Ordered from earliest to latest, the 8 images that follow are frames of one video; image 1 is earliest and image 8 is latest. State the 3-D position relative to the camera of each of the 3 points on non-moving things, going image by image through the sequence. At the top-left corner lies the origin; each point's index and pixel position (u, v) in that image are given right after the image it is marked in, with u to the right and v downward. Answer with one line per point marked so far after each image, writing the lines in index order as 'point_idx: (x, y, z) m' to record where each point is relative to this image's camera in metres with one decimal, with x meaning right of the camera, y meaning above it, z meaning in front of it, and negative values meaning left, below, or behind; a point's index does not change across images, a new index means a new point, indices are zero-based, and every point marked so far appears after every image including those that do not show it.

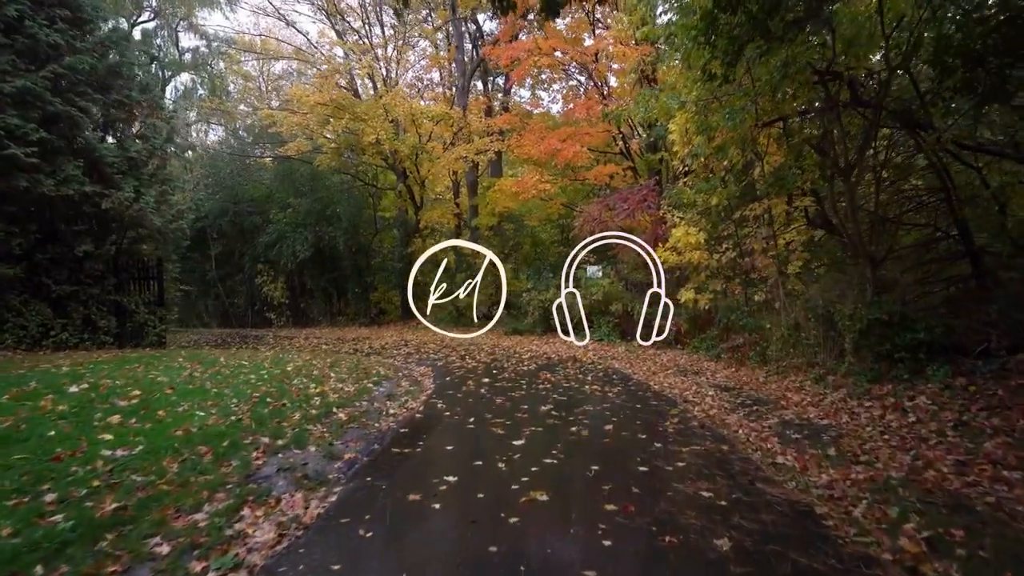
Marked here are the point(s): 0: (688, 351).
0: (+5.0, -1.8, +15.0) m
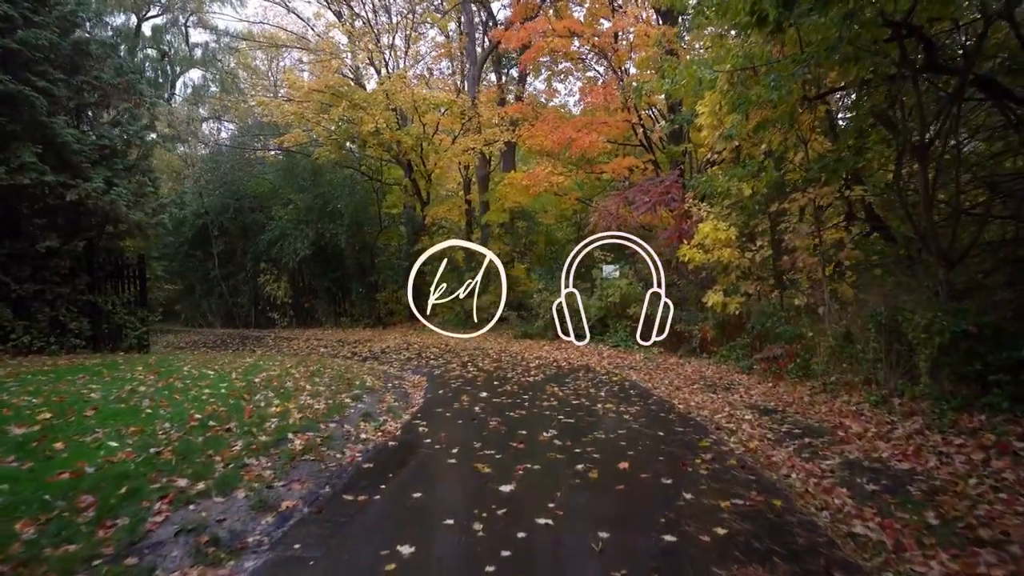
0: (+5.1, -1.8, +13.5) m
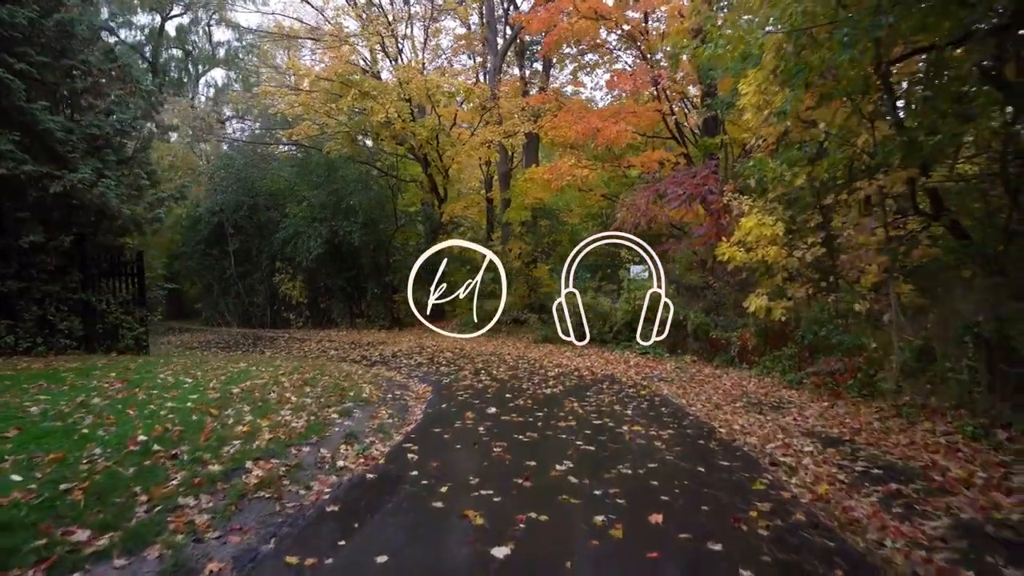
0: (+5.5, -1.9, +12.0) m
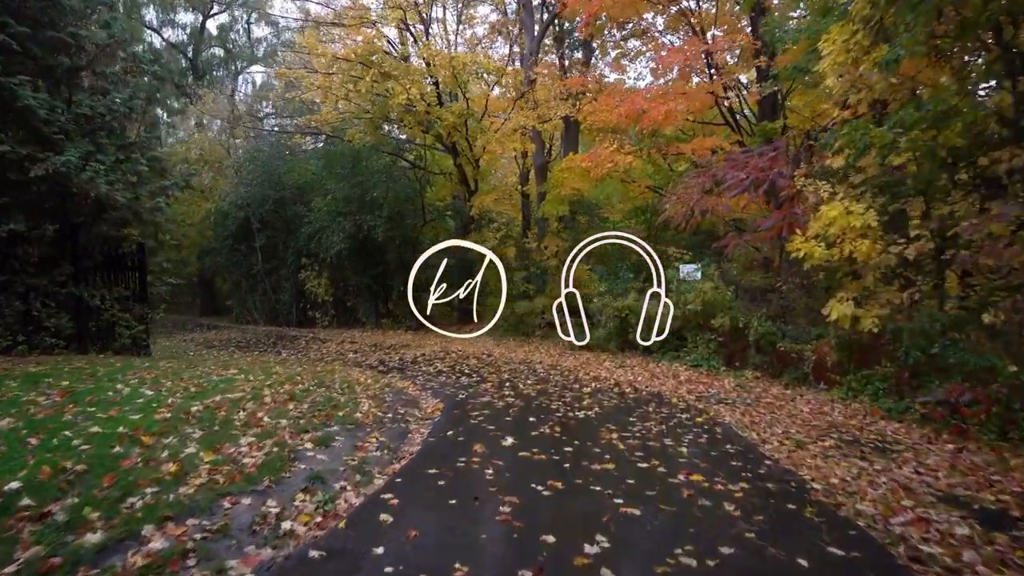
0: (+6.0, -2.0, +9.8) m
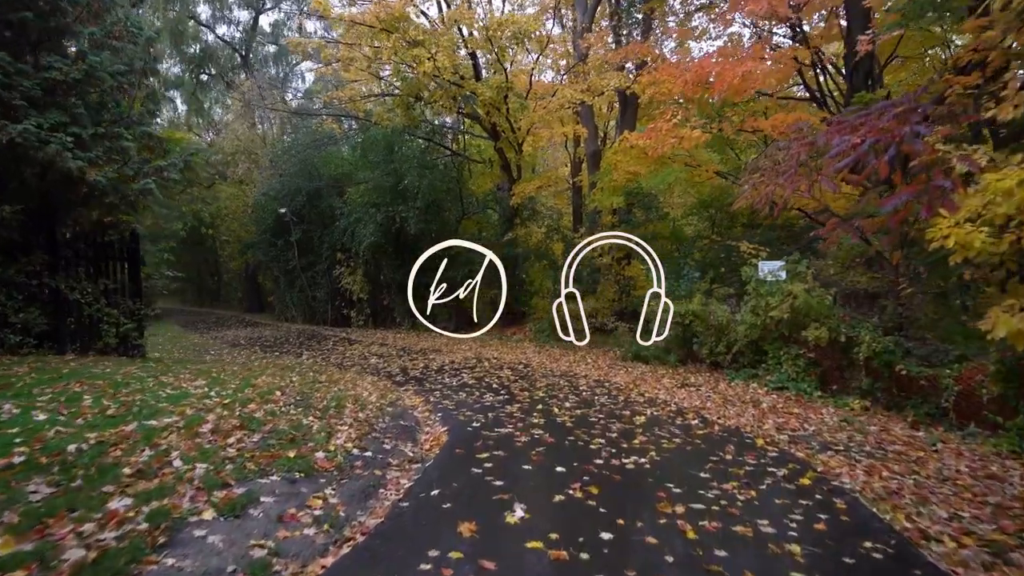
0: (+6.4, -2.0, +6.9) m
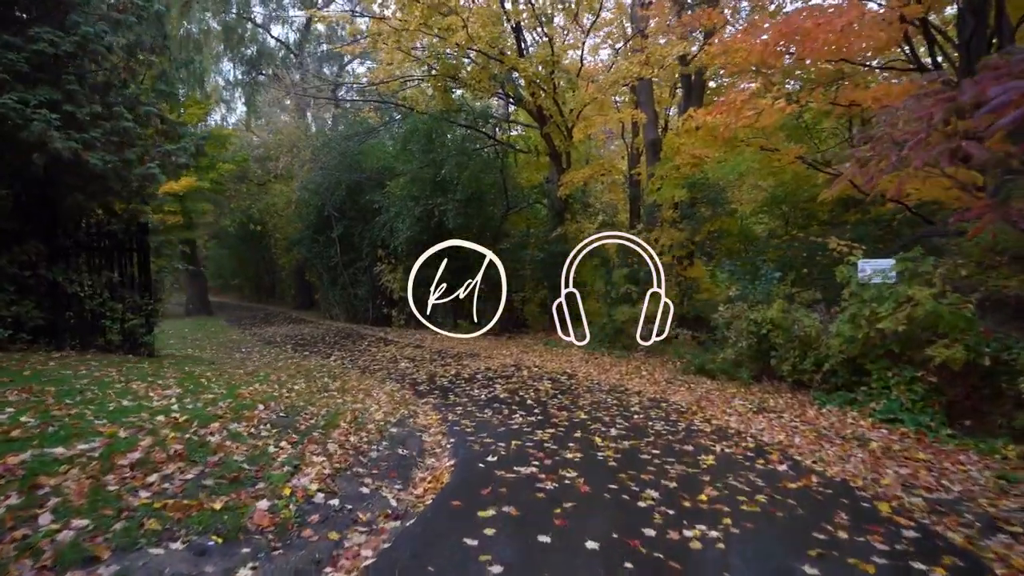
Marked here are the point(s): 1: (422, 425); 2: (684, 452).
0: (+6.5, -2.1, +4.5) m
1: (-1.3, -2.0, +7.8) m
2: (+2.1, -2.0, +6.7) m
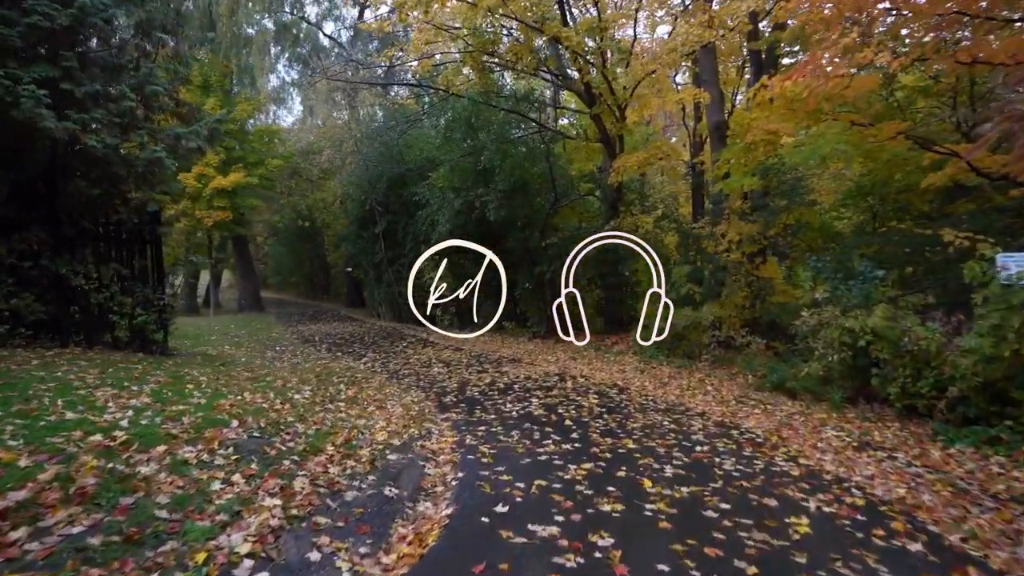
0: (+6.5, -2.1, +2.3) m
1: (-0.9, -1.9, +6.4) m
2: (+2.3, -2.0, +4.9) m
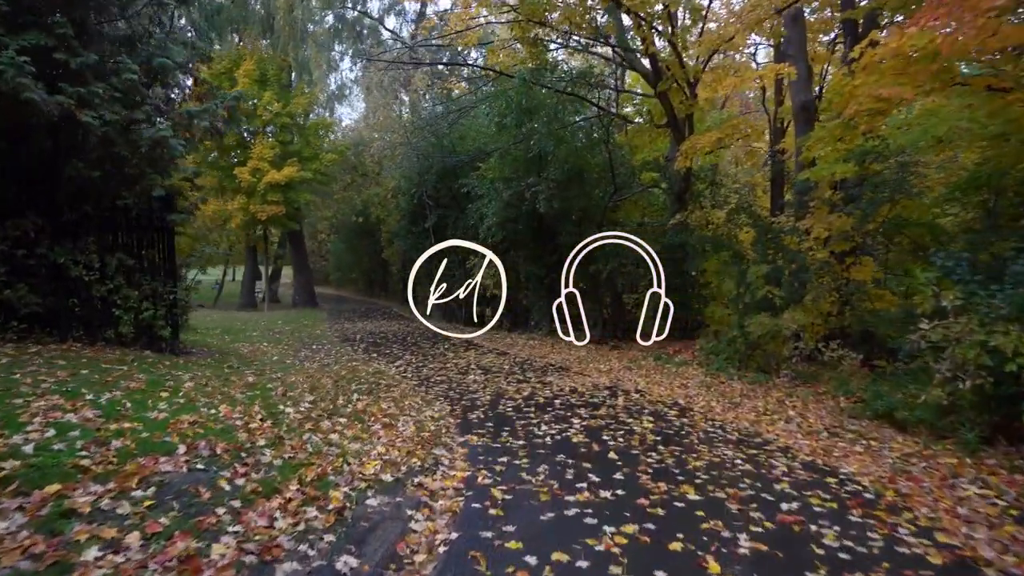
0: (+6.1, -2.2, +0.1) m
1: (-0.7, -1.9, +5.0) m
2: (+2.3, -2.0, +3.2) m
